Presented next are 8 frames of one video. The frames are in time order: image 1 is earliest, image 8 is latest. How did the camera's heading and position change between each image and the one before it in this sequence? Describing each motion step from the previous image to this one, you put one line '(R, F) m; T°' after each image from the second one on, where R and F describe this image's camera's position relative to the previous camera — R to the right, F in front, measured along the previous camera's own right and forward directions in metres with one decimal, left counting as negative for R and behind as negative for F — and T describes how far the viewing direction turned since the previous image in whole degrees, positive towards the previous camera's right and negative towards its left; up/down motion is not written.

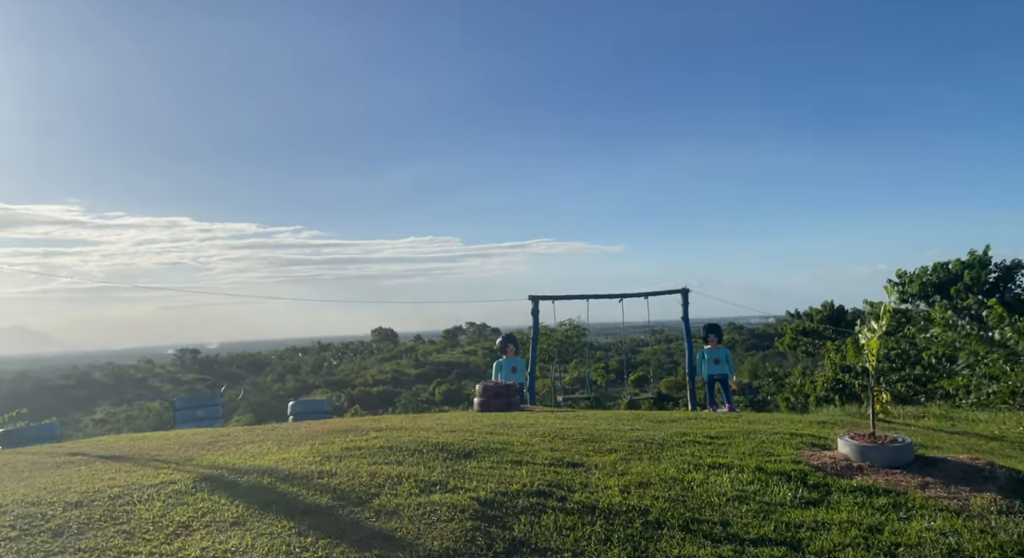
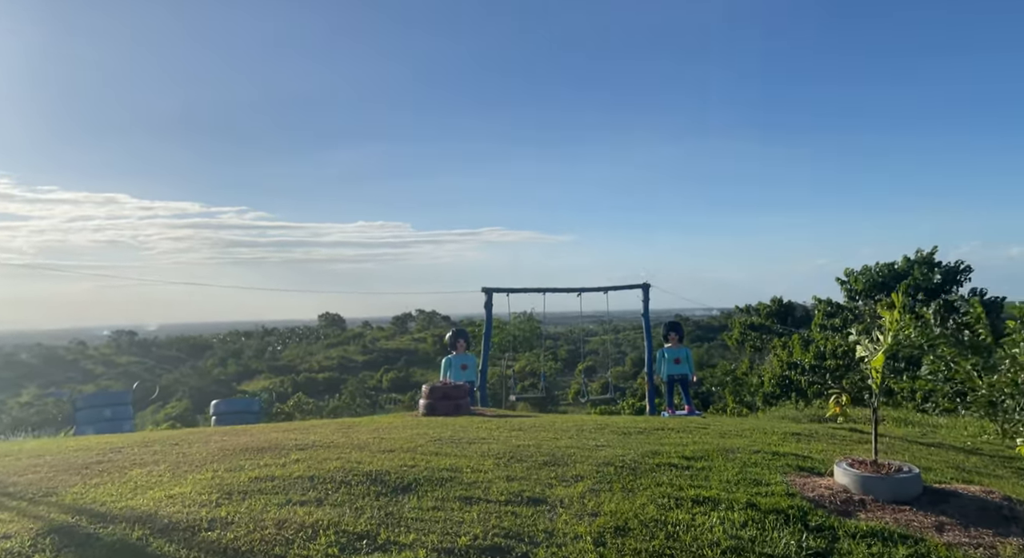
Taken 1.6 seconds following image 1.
(0.0, +0.9) m; +4°
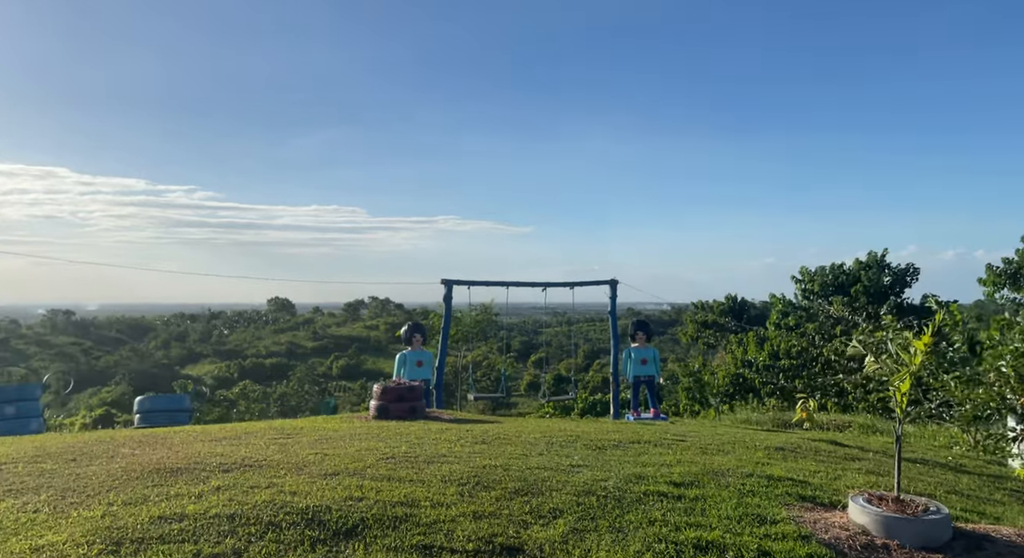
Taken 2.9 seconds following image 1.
(-0.1, +0.8) m; +4°
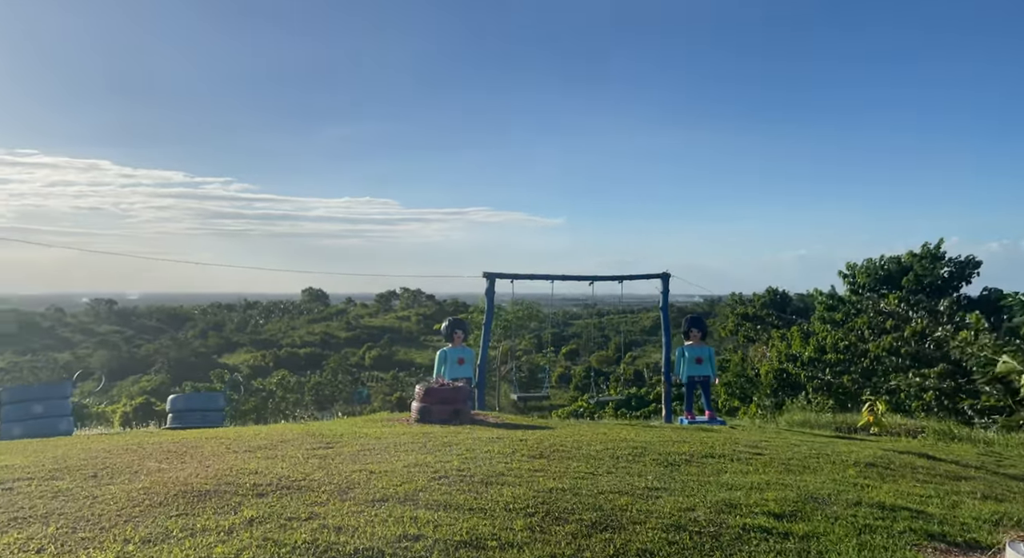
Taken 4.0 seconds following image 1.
(-0.3, +0.7) m; -2°
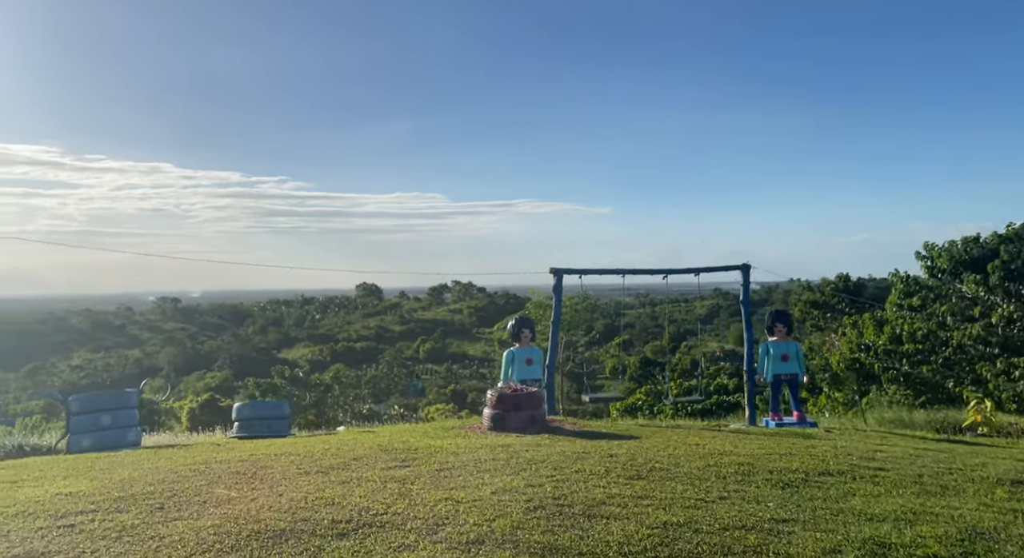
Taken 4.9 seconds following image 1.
(-0.3, +0.6) m; -4°
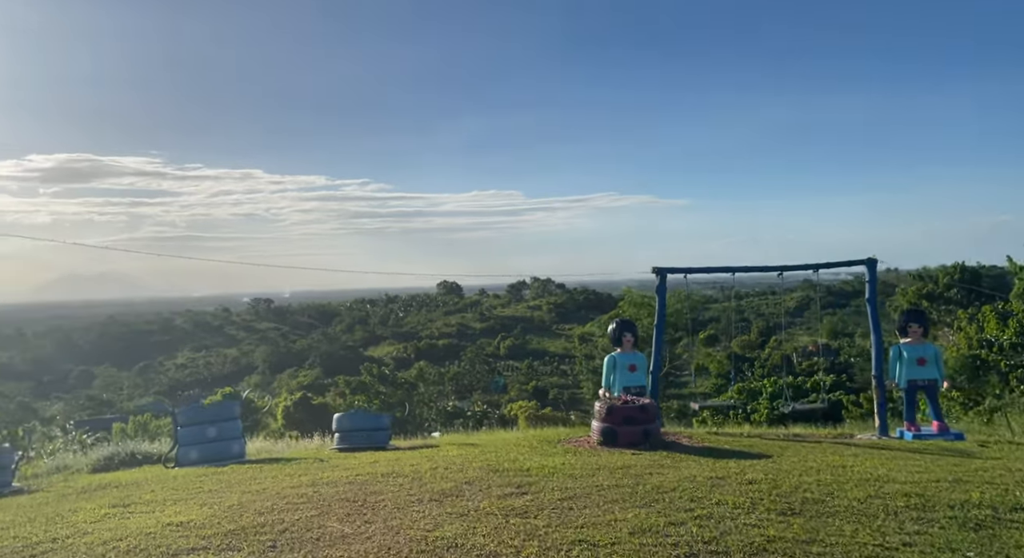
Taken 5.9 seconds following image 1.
(-0.3, +0.5) m; -6°
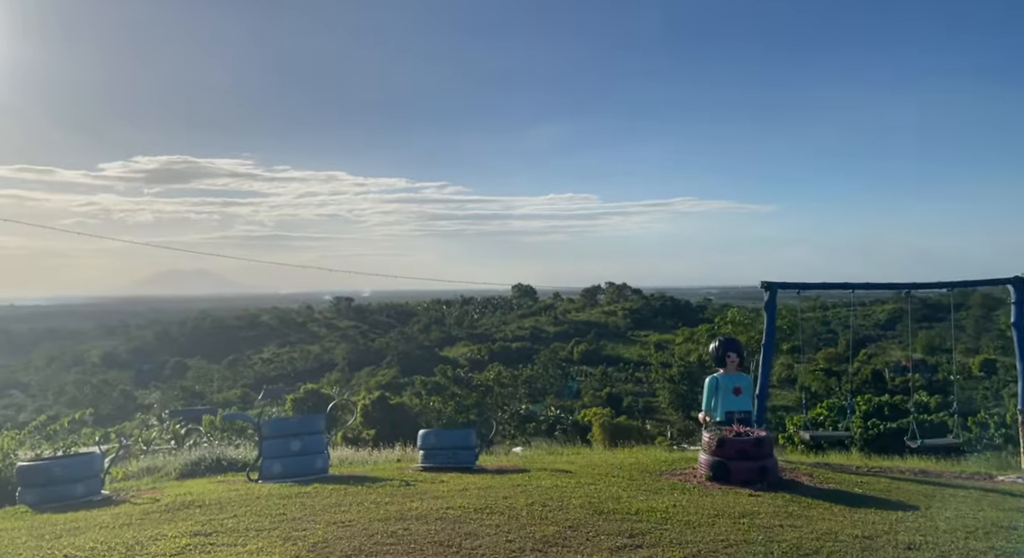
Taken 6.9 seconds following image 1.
(-0.3, +0.6) m; -6°
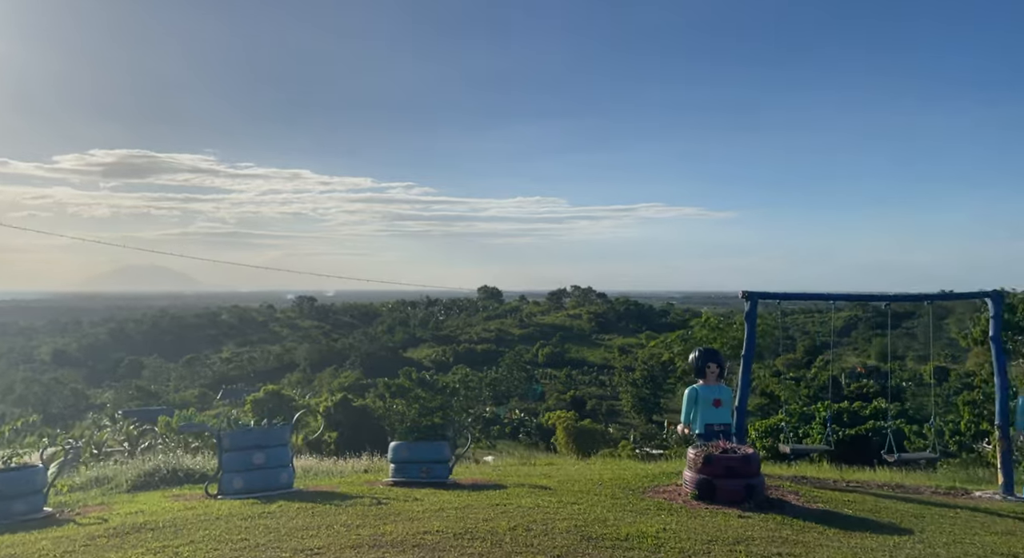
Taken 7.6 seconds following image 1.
(-0.1, +0.4) m; +3°
